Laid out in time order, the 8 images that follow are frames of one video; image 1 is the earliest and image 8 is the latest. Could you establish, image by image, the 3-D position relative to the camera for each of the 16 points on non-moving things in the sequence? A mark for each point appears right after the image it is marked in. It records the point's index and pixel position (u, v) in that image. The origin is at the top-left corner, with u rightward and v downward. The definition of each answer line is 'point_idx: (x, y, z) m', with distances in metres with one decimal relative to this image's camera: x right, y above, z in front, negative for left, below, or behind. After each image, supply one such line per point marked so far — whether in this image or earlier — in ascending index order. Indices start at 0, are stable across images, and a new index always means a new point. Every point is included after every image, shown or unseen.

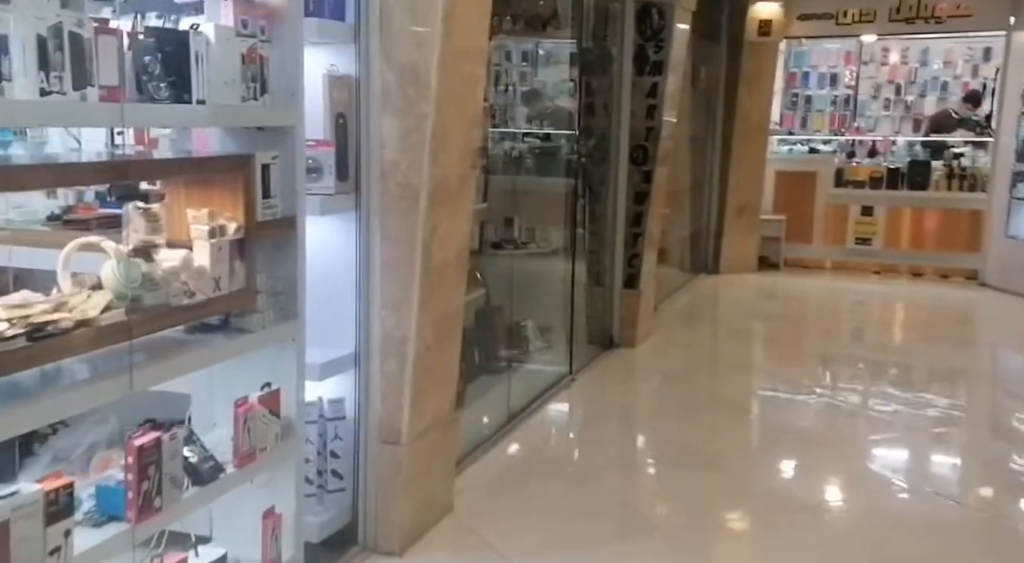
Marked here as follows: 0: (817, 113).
0: (+3.1, +1.7, +10.5) m
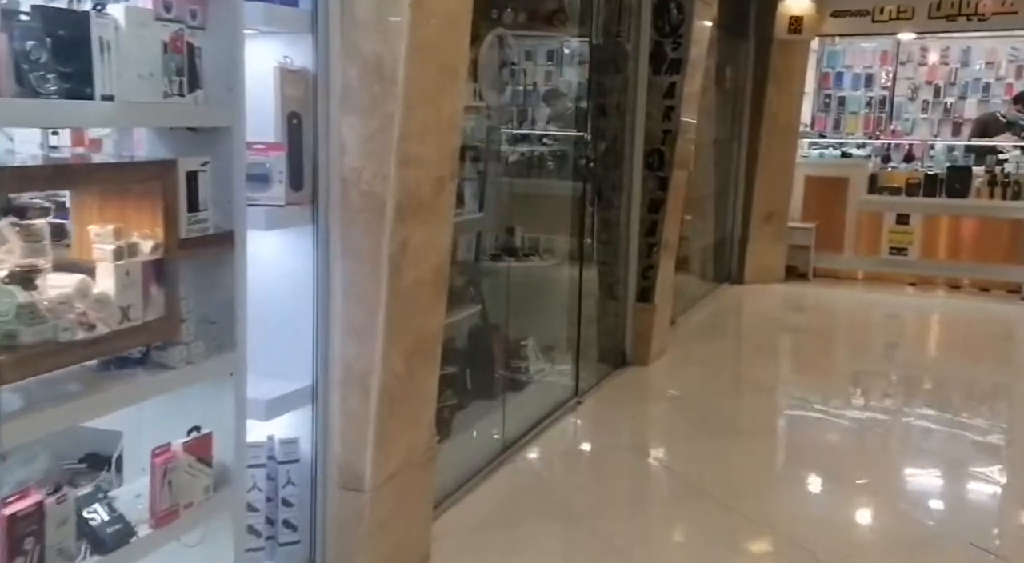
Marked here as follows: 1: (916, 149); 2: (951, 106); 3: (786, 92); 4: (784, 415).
0: (+3.4, +1.7, +10.1) m
1: (+3.4, +1.1, +8.5) m
2: (+4.2, +1.7, +9.8) m
3: (+2.1, +1.4, +7.7) m
4: (+1.2, -0.6, +4.5) m
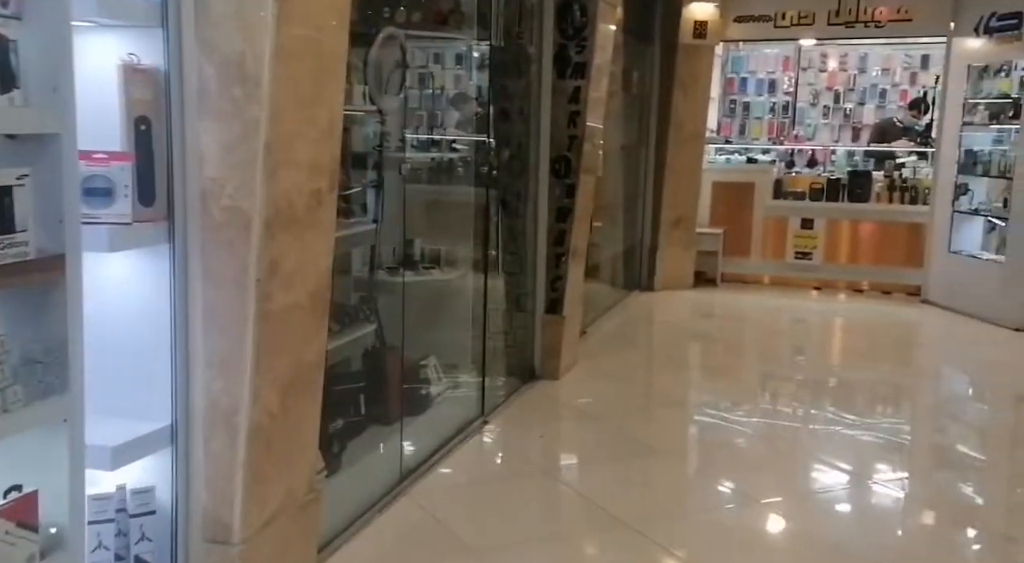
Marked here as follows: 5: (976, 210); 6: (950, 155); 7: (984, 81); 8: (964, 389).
0: (+2.4, +1.6, +10.2) m
1: (+2.6, +1.1, +8.5) m
2: (+3.3, +1.6, +9.9) m
3: (+1.4, +1.4, +7.7) m
4: (+0.8, -0.6, +4.3) m
5: (+3.4, +0.5, +7.5) m
6: (+3.2, +0.9, +7.5) m
7: (+3.4, +1.5, +7.3) m
8: (+2.7, -0.6, +6.1) m
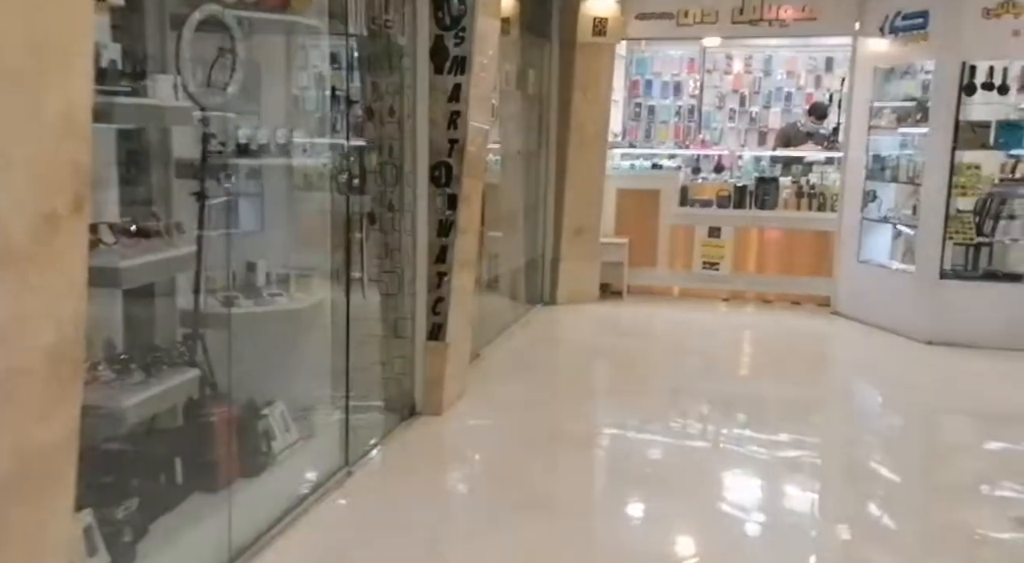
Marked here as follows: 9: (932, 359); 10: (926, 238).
0: (+1.4, +1.5, +9.8) m
1: (+1.7, +1.0, +8.2) m
2: (+2.3, +1.6, +9.6) m
3: (+0.6, +1.3, +7.3) m
4: (+0.3, -0.7, +3.9) m
5: (+2.6, +0.5, +7.2) m
6: (+2.5, +0.9, +7.3) m
7: (+2.6, +1.4, +7.1) m
8: (+2.1, -0.7, +5.8) m
9: (+2.6, -0.5, +6.4) m
10: (+2.7, +0.3, +6.6) m
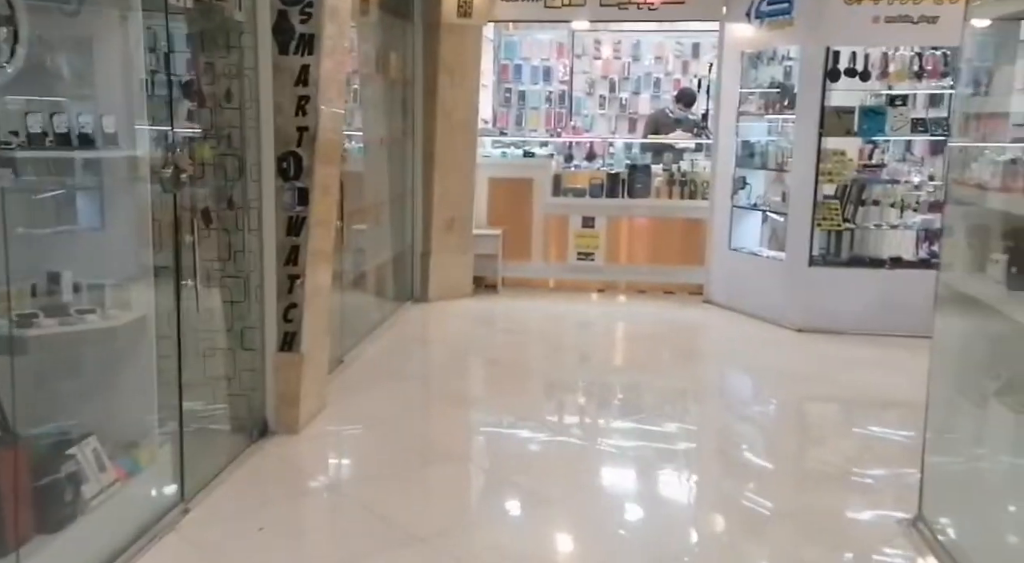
0: (+0.2, +1.6, +9.6) m
1: (+0.7, +1.1, +8.0) m
2: (+1.1, +1.7, +9.5) m
3: (-0.4, +1.3, +6.9) m
4: (-0.2, -0.7, +3.5) m
5: (+1.7, +0.5, +7.1) m
6: (+1.5, +1.0, +7.2) m
7: (+1.7, +1.5, +7.0) m
8: (+1.3, -0.6, +5.6) m
9: (+1.8, -0.4, +6.3) m
10: (+1.8, +0.4, +6.5) m
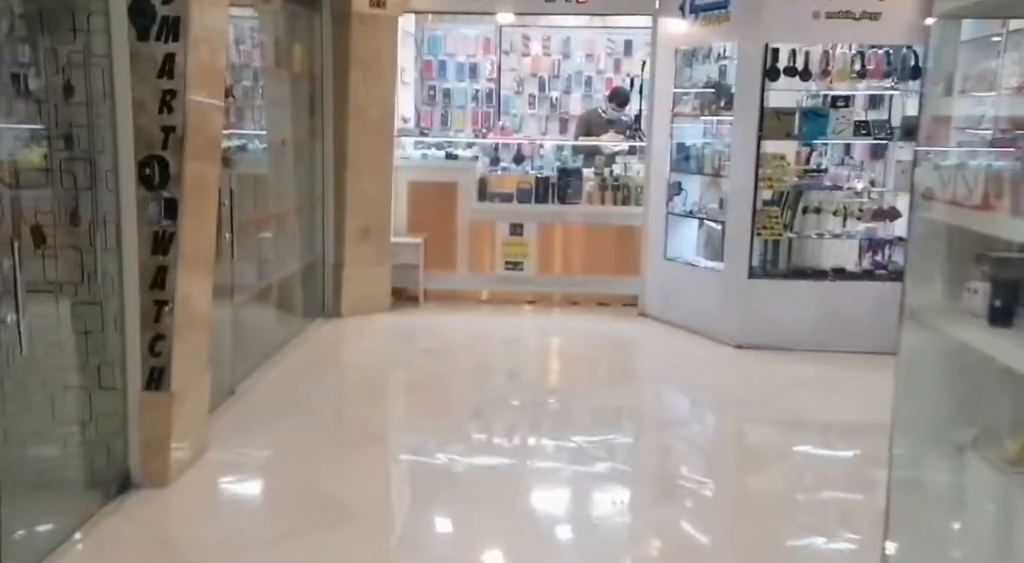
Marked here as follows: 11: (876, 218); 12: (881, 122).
0: (-0.5, +1.5, +9.1) m
1: (+0.1, +1.0, +7.5) m
2: (+0.4, +1.6, +9.0) m
3: (-0.9, +1.3, +6.4) m
4: (-0.4, -0.8, +3.0) m
5: (+1.2, +0.5, +6.7) m
6: (+1.0, +0.9, +6.8) m
7: (+1.2, +1.4, +6.6) m
8: (+0.9, -0.7, +5.2) m
9: (+1.3, -0.5, +5.9) m
10: (+1.3, +0.3, +6.1) m
11: (+2.2, +0.4, +6.2) m
12: (+2.2, +1.0, +6.1) m
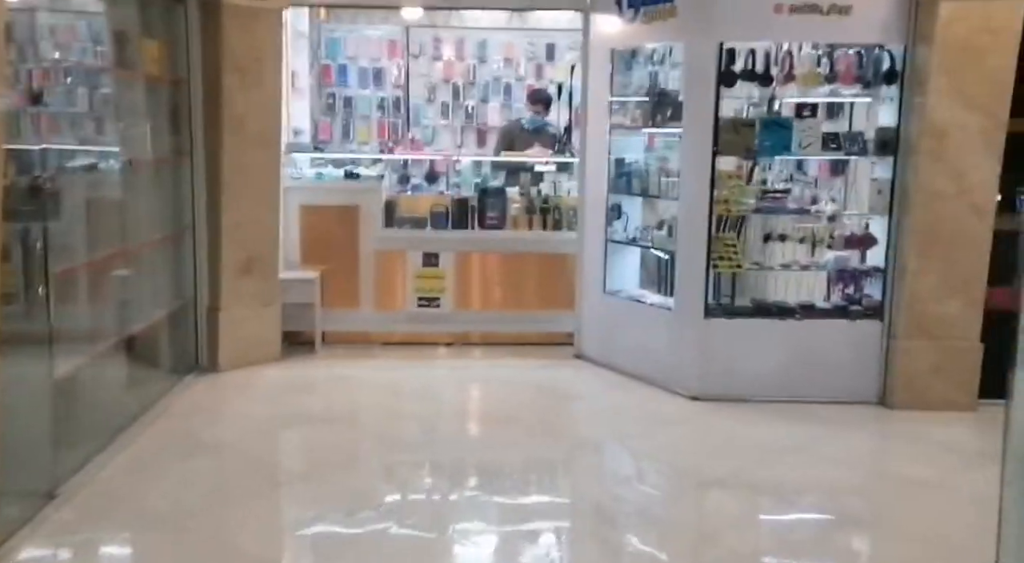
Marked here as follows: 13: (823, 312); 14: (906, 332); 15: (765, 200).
0: (-1.2, +1.3, +8.0) m
1: (-0.5, +0.7, +6.5) m
2: (-0.3, +1.3, +8.0) m
3: (-1.3, +1.0, +5.3) m
4: (-0.6, -1.0, +2.0) m
5: (+0.7, +0.3, +5.8) m
6: (+0.5, +0.7, +5.8) m
7: (+0.7, +1.2, +5.7) m
8: (+0.6, -0.9, +4.3) m
9: (+0.9, -0.7, +5.0) m
10: (+0.9, +0.1, +5.2) m
11: (+1.8, +0.2, +5.4) m
12: (+1.8, +0.8, +5.3) m
13: (+1.6, -0.2, +5.3) m
14: (+2.0, -0.3, +5.1) m
15: (+1.3, +0.4, +5.4) m
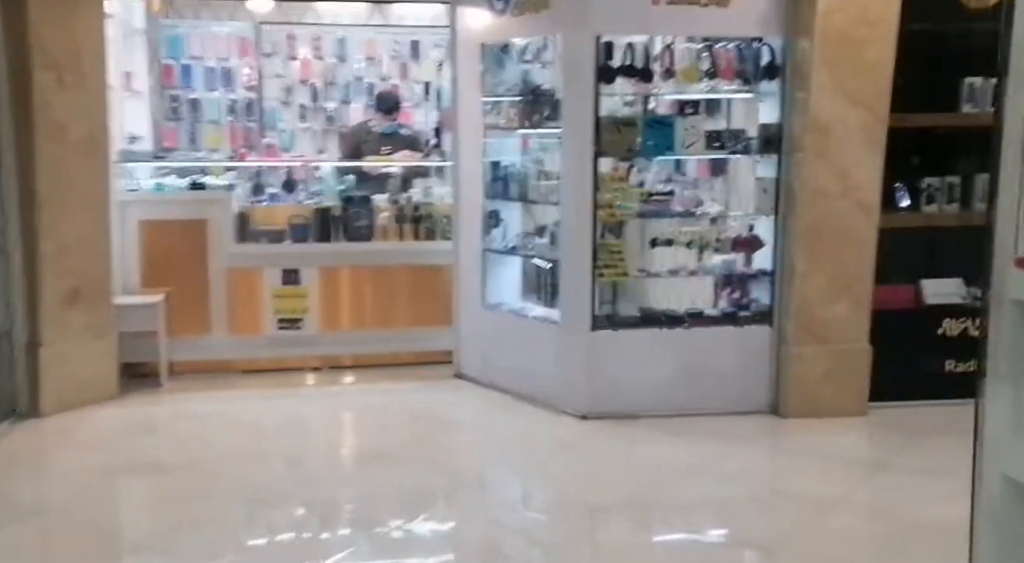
0: (-2.2, +1.1, +7.4) m
1: (-1.3, +0.6, +6.0) m
2: (-1.3, +1.2, +7.5) m
3: (-2.0, +0.9, +4.7) m
4: (-0.8, -1.1, +1.5) m
5: (0.0, +0.2, +5.4) m
6: (-0.2, +0.6, +5.4) m
7: (0.0, +1.1, +5.3) m
8: (+0.1, -1.0, +3.9) m
9: (+0.4, -0.7, +4.7) m
10: (+0.3, 0.0, +4.9) m
11: (+1.1, +0.2, +5.2) m
12: (+1.1, +0.7, +5.1) m
13: (+1.0, -0.2, +5.0) m
14: (+1.4, -0.3, +4.9) m
15: (+0.7, +0.4, +5.1) m
